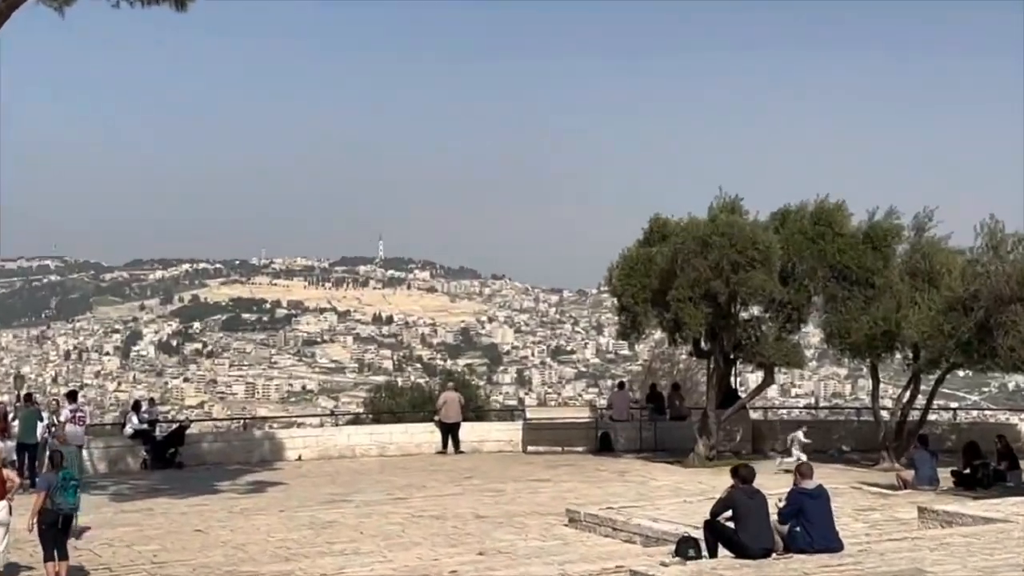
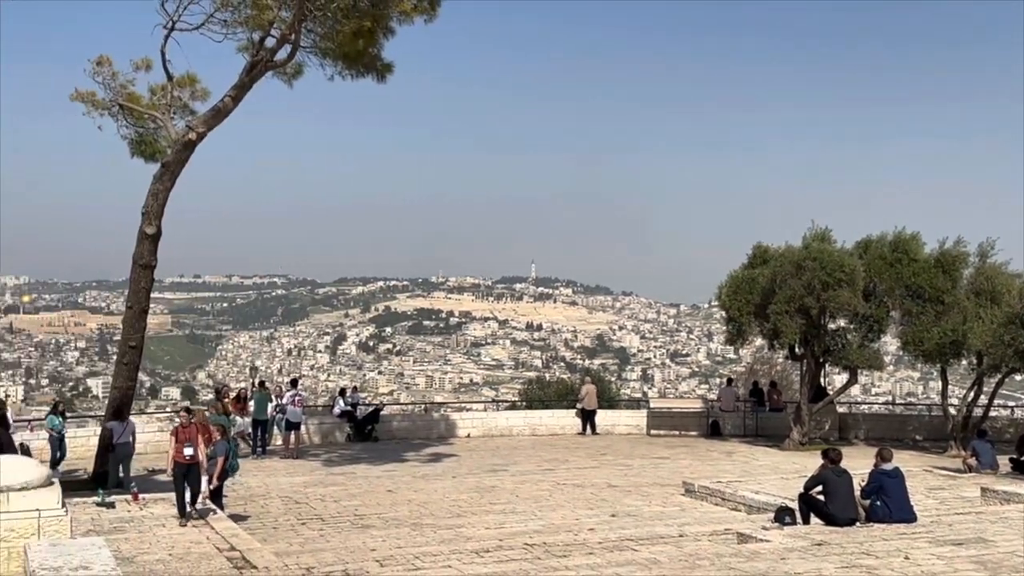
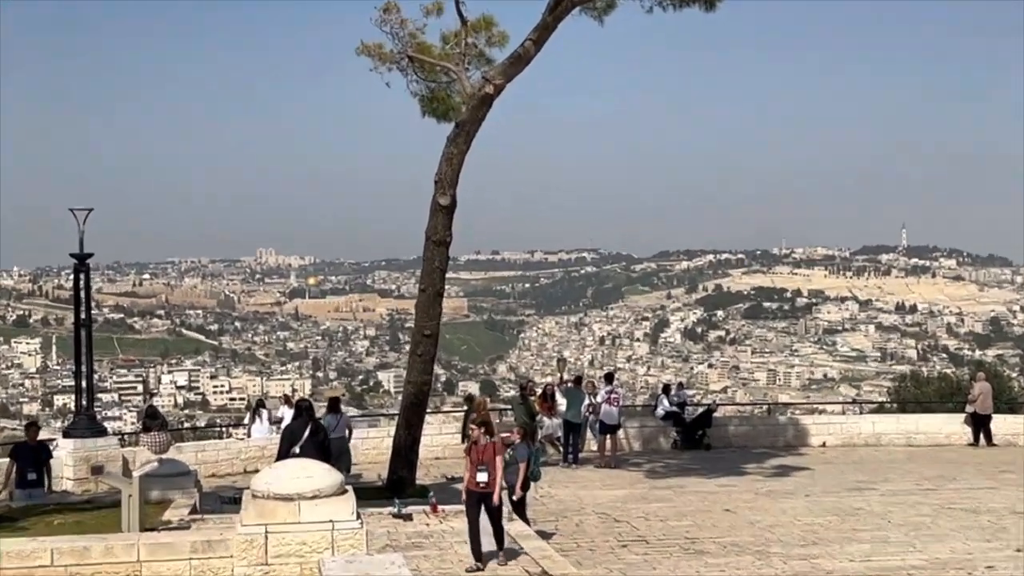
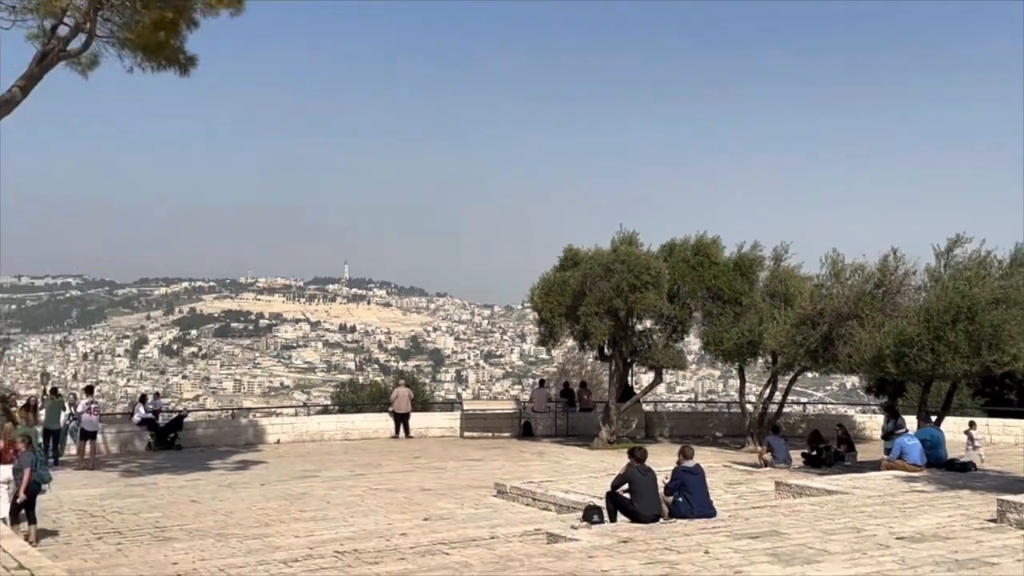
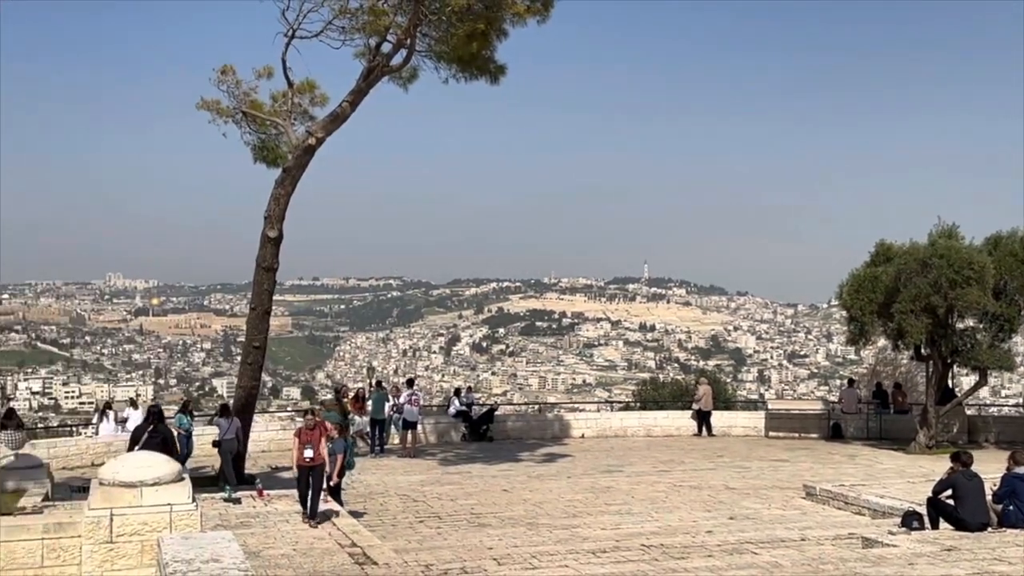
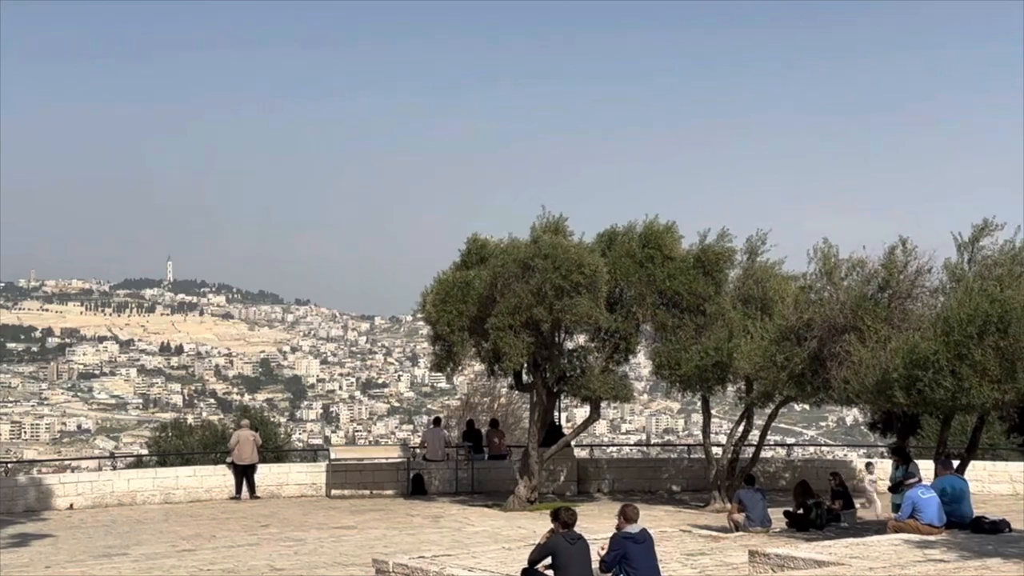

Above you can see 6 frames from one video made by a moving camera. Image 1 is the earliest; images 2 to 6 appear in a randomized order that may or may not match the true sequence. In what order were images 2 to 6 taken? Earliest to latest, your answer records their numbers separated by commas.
6, 4, 2, 5, 3
